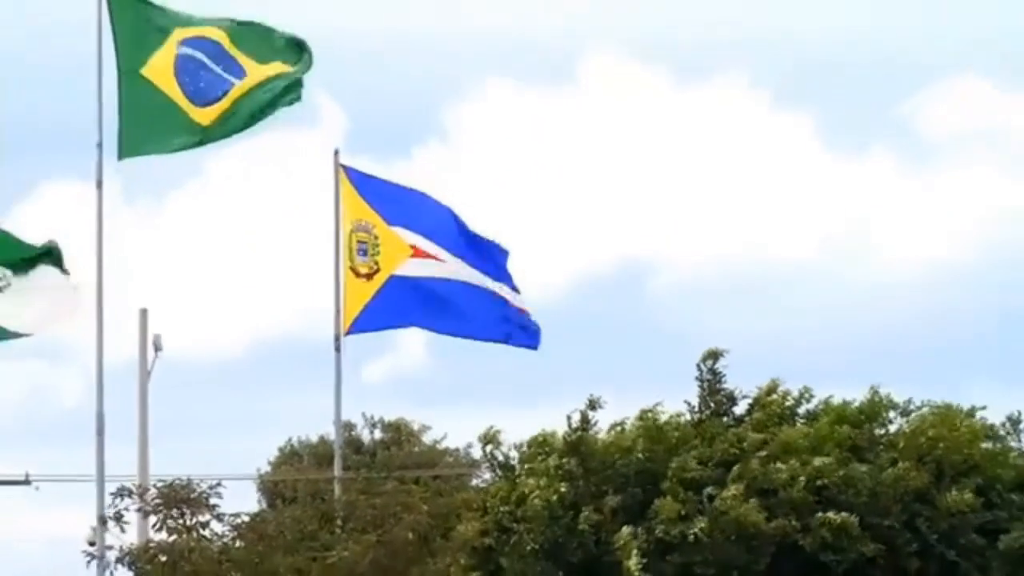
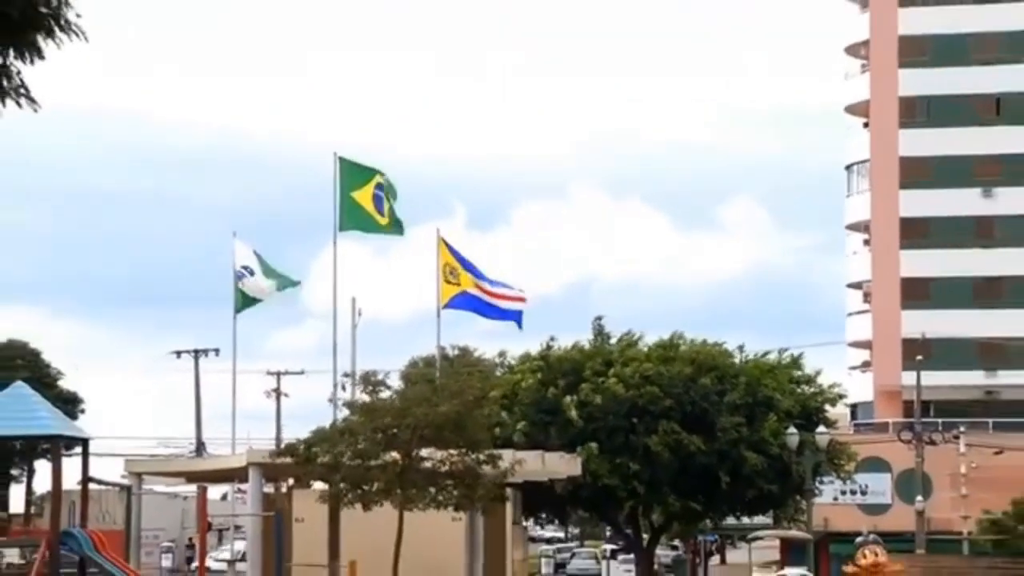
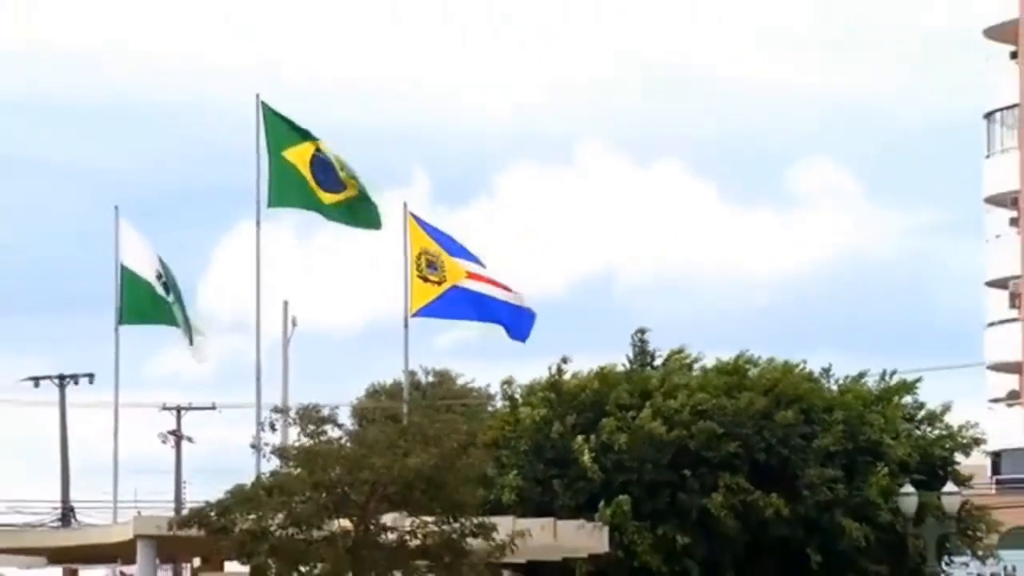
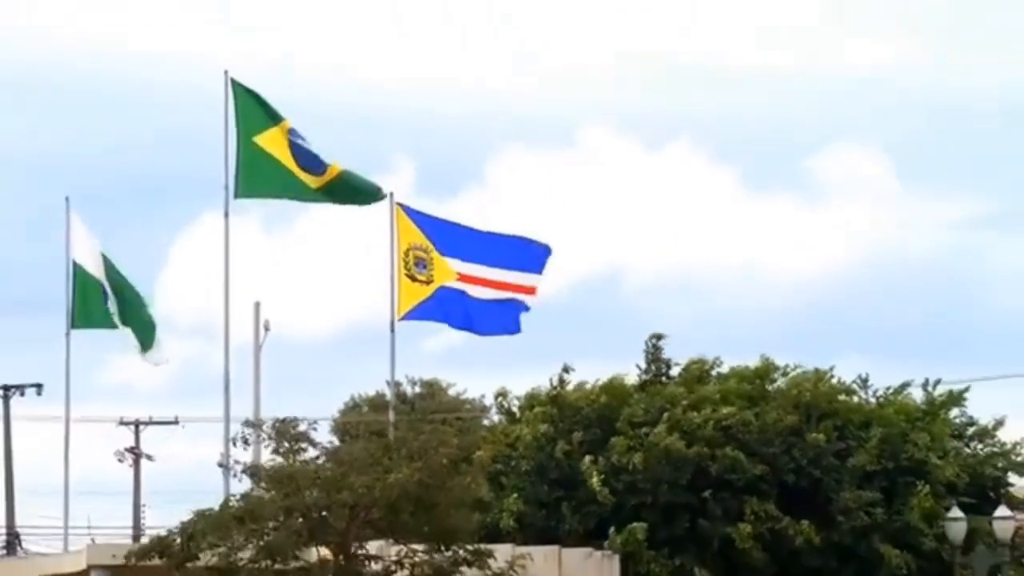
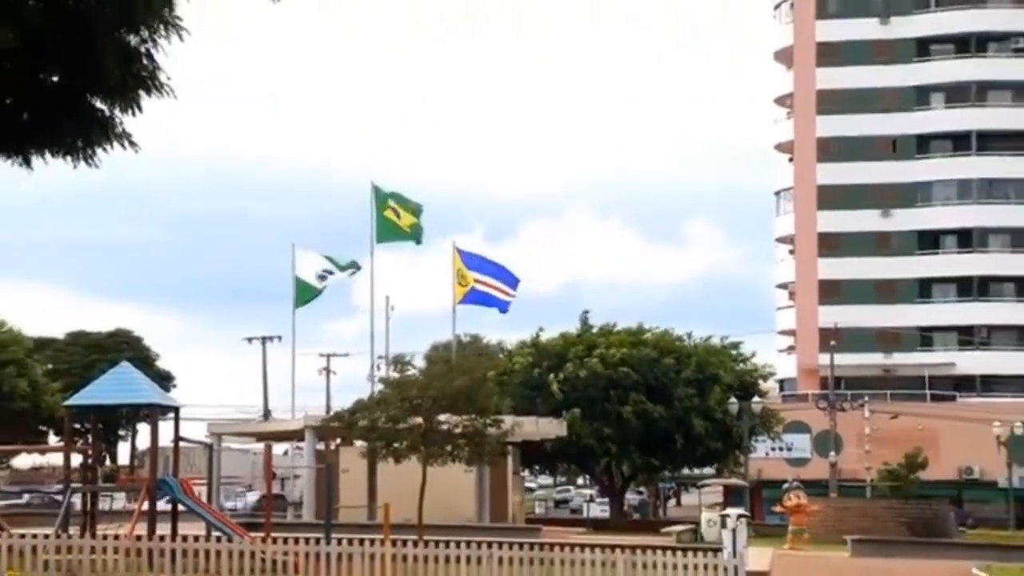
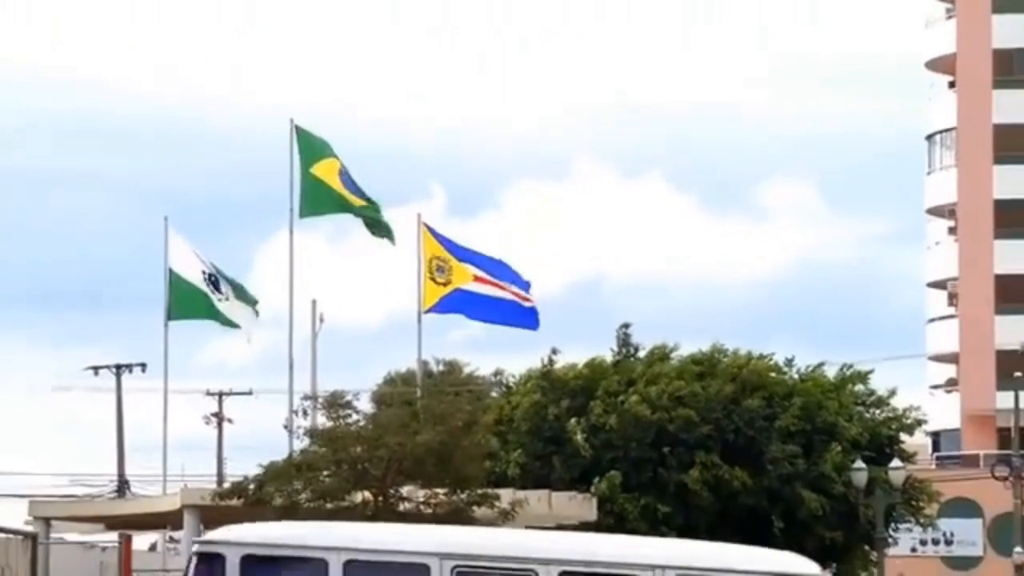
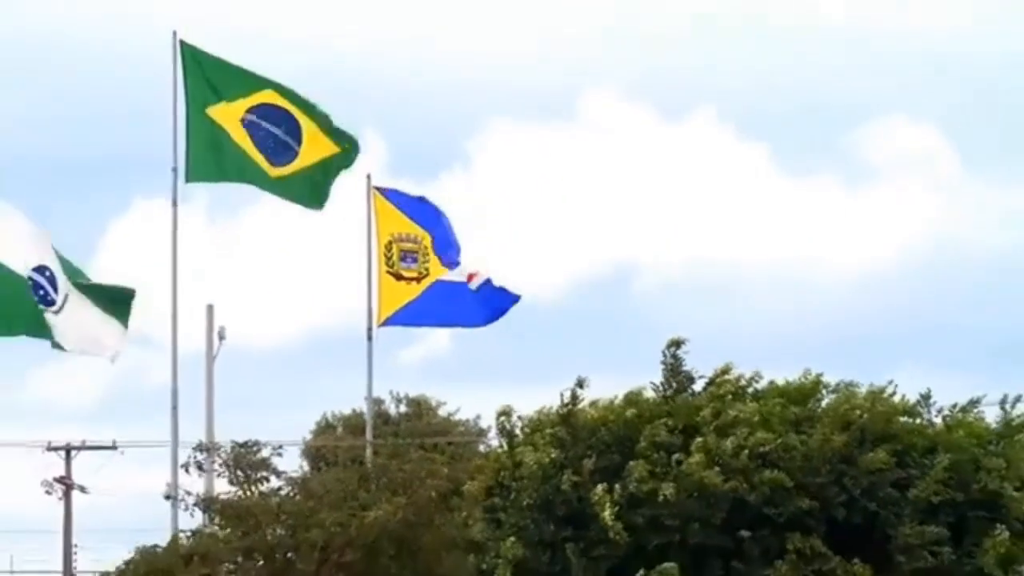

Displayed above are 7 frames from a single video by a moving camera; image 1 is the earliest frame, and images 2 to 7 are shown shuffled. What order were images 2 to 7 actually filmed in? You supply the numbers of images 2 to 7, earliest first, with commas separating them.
7, 4, 3, 6, 2, 5
